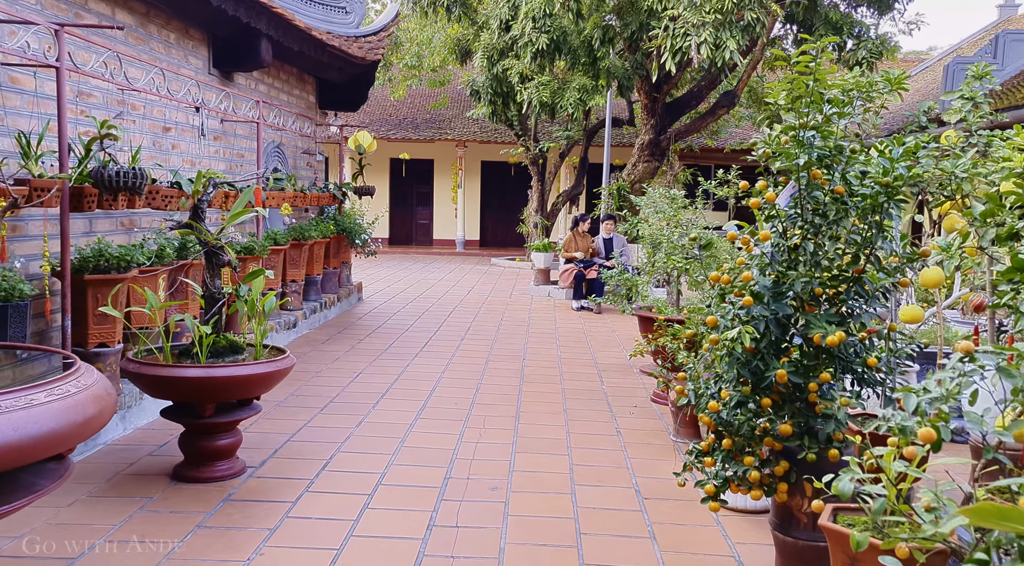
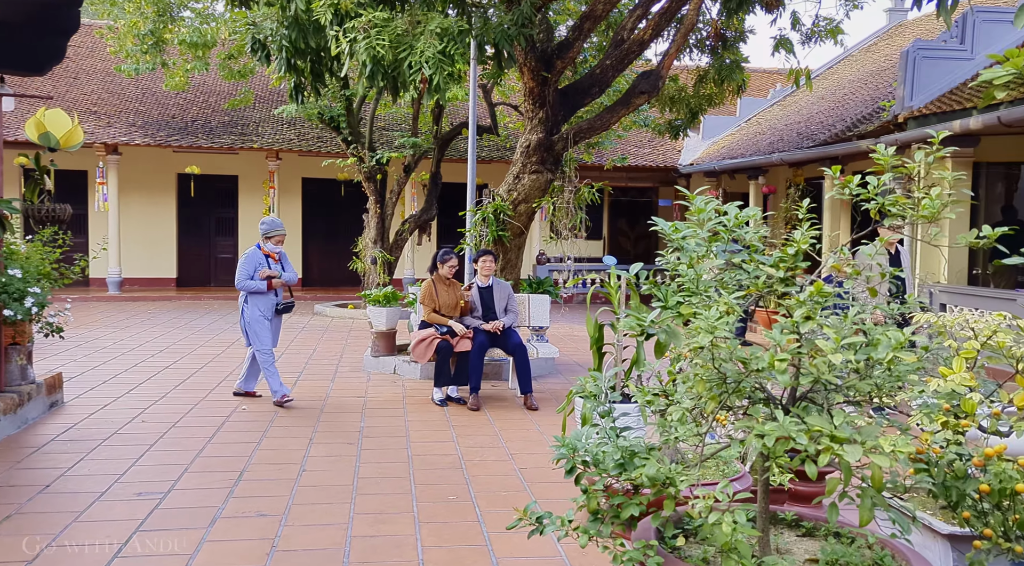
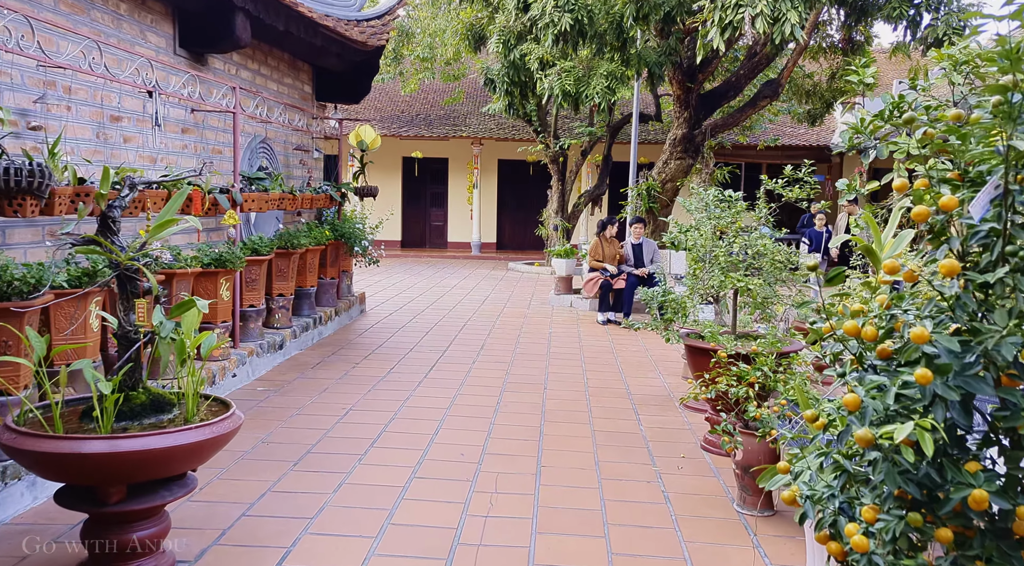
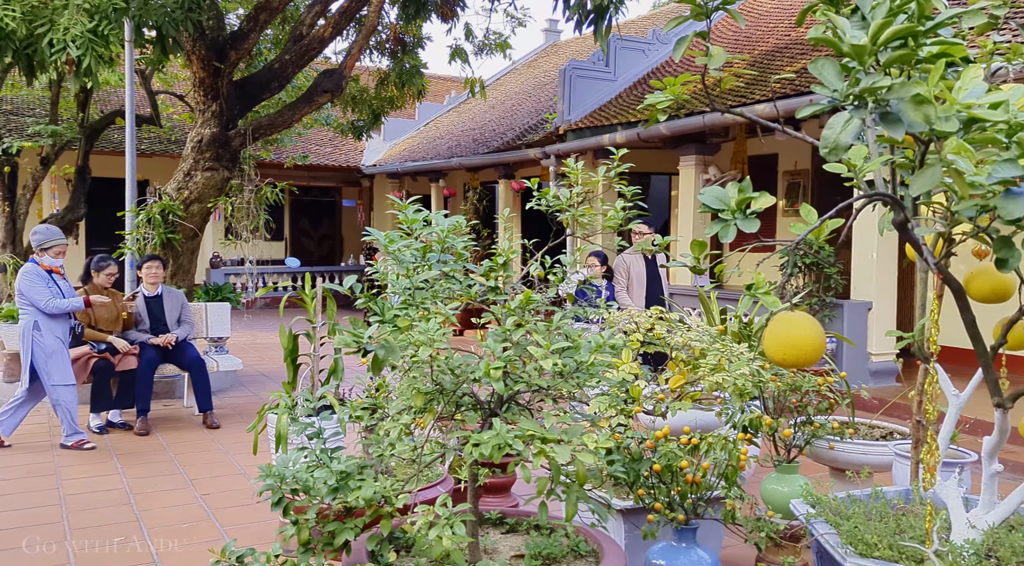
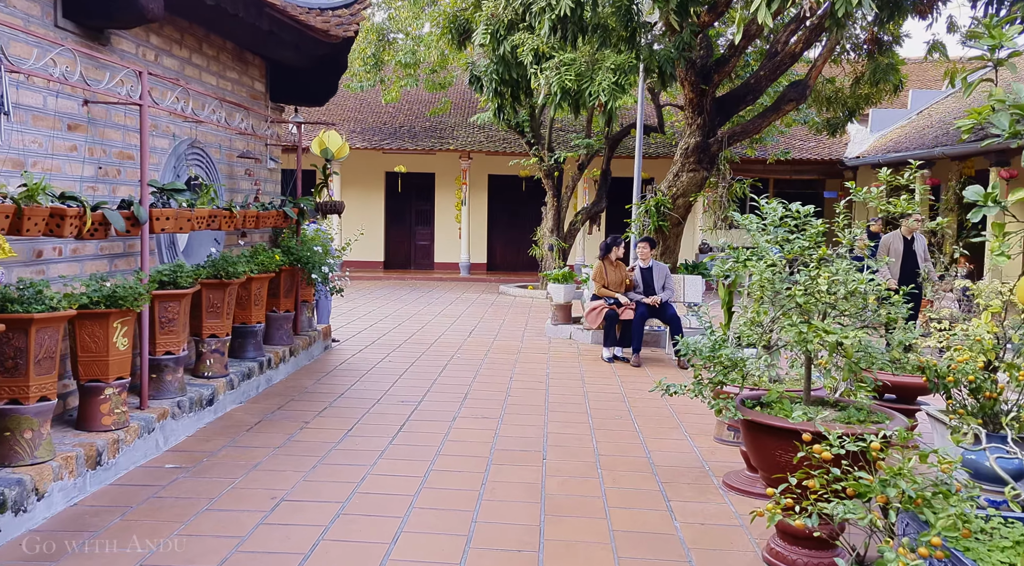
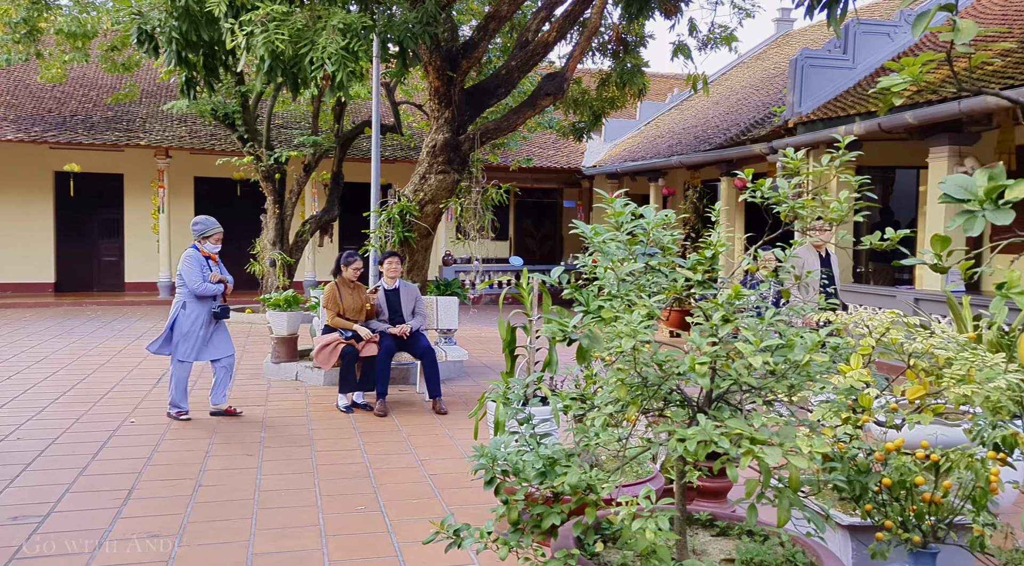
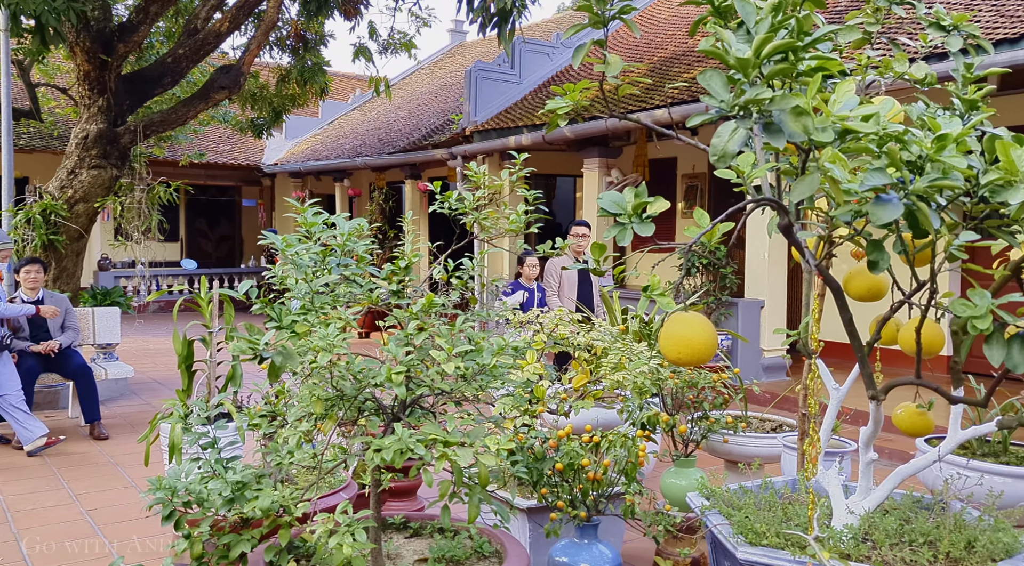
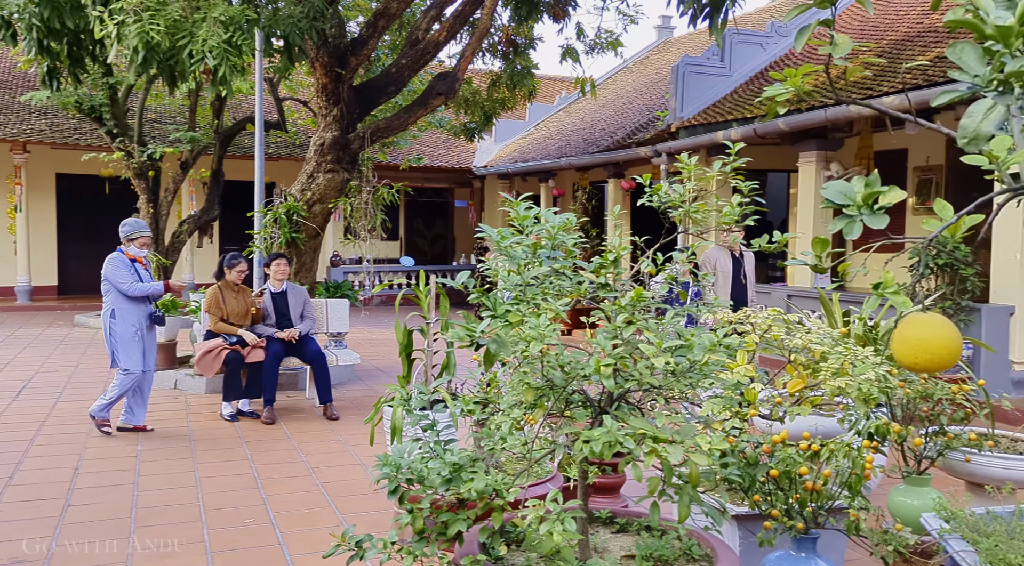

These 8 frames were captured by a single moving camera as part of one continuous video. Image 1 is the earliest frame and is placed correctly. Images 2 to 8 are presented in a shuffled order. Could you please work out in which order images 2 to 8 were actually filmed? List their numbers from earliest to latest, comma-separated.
3, 5, 2, 6, 8, 4, 7
